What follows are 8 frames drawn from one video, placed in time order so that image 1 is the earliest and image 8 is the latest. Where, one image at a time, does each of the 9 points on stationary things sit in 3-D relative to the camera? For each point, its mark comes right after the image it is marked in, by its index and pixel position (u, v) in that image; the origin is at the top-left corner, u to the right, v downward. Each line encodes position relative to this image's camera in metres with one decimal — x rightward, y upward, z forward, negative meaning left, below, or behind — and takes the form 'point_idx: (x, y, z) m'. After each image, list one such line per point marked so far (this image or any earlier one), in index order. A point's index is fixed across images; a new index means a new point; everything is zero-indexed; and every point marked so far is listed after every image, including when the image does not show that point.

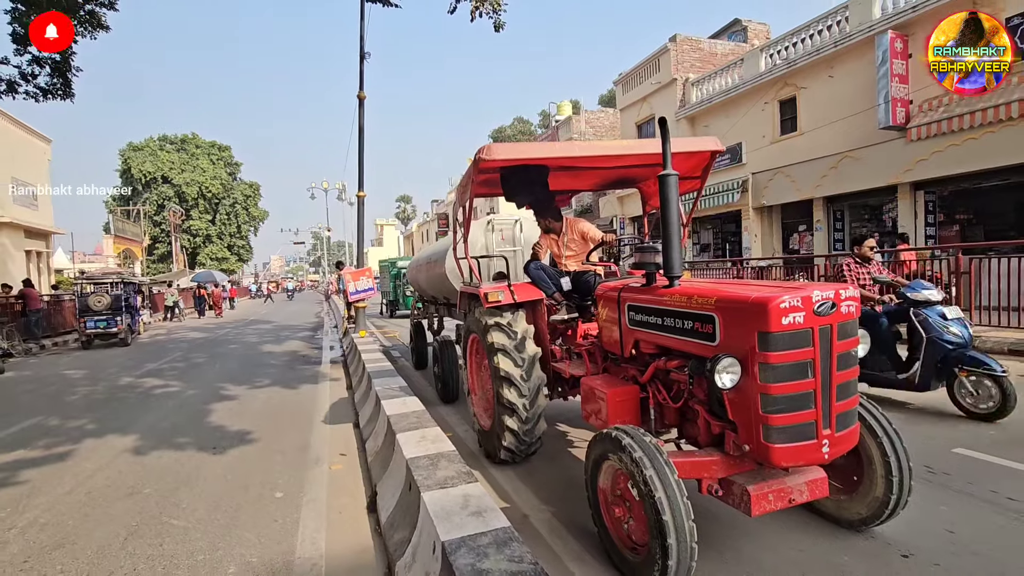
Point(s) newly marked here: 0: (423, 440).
0: (-0.7, -1.1, +3.8) m
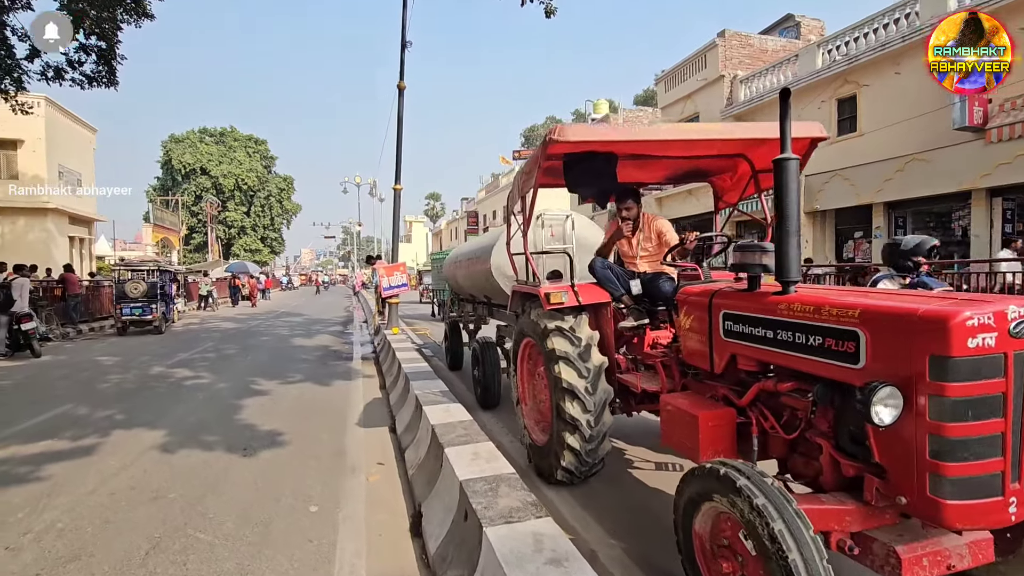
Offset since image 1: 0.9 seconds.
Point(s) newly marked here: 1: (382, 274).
0: (-0.2, -1.1, +3.3) m
1: (-3.0, +0.3, +11.7) m
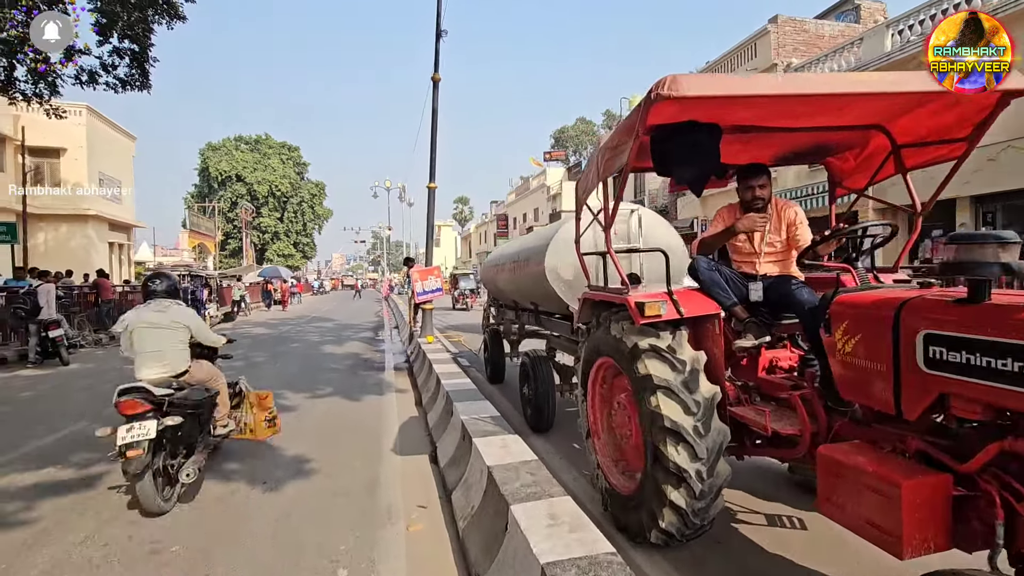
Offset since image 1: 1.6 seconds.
0: (+0.2, -1.2, +2.5) m
1: (-2.1, +0.2, +11.0) m
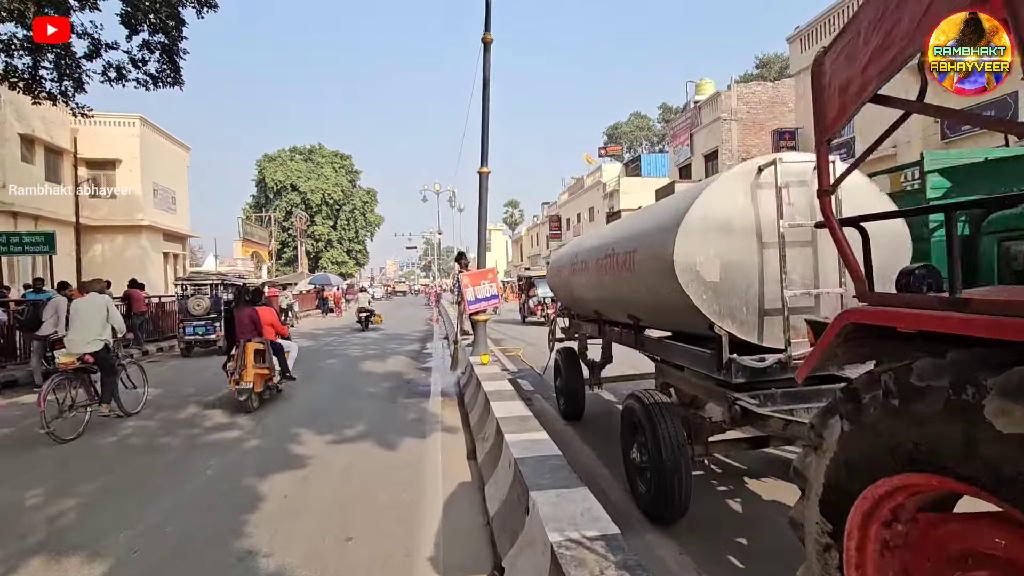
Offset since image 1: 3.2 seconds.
0: (+0.6, -1.2, +0.4) m
1: (-0.8, +0.1, +9.1) m
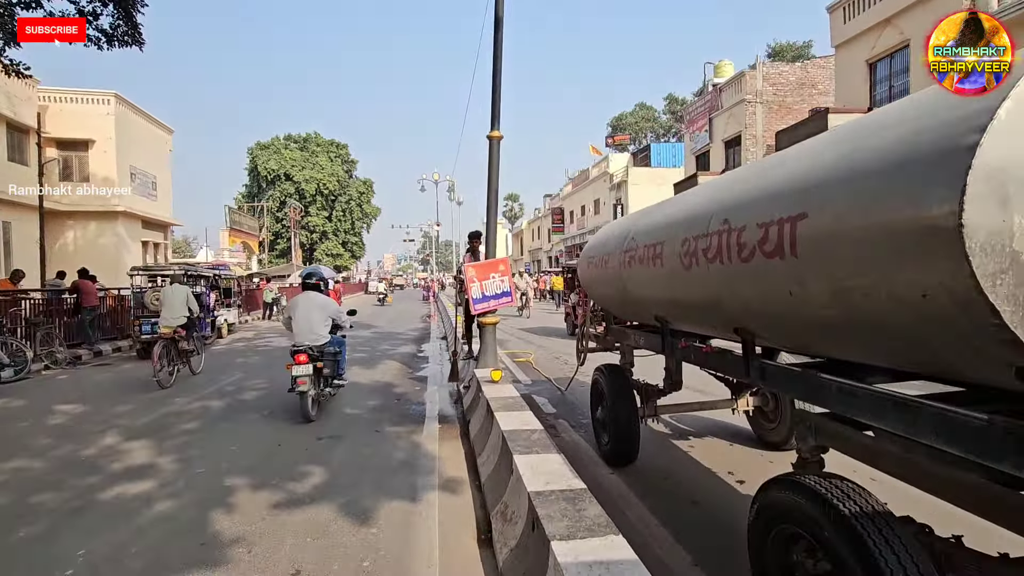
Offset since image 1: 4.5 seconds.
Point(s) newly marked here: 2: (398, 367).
0: (+0.9, -1.2, -1.4) m
1: (-0.6, +0.1, +7.2) m
2: (-2.3, -1.6, +10.4) m
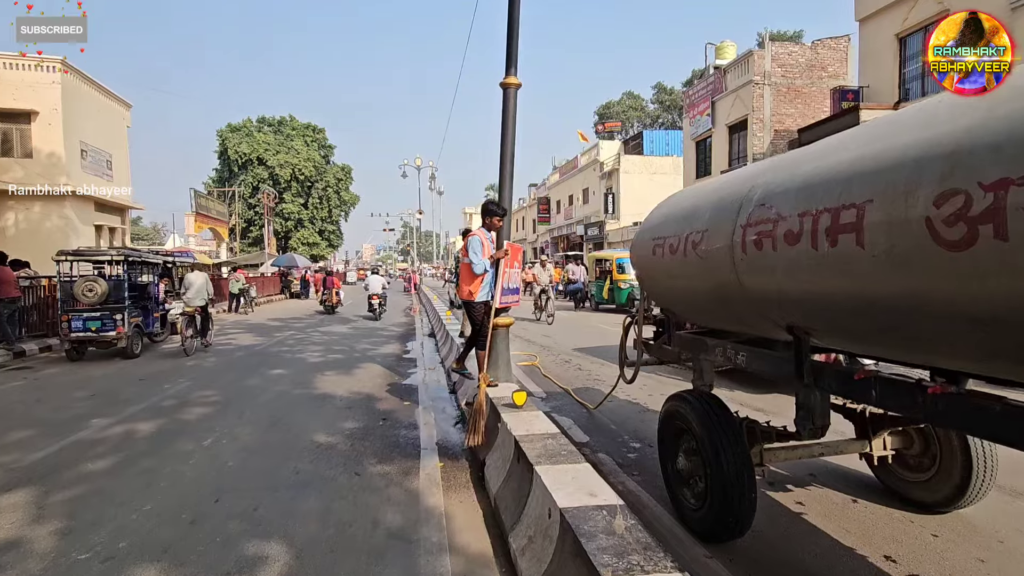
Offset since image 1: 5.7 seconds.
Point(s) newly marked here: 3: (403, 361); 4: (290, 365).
0: (+1.4, -1.3, -2.9) m
1: (-0.4, +0.2, +5.6) m
2: (-2.2, -1.4, +8.8) m
3: (-2.1, -1.4, +10.0) m
4: (-4.1, -1.4, +9.5) m
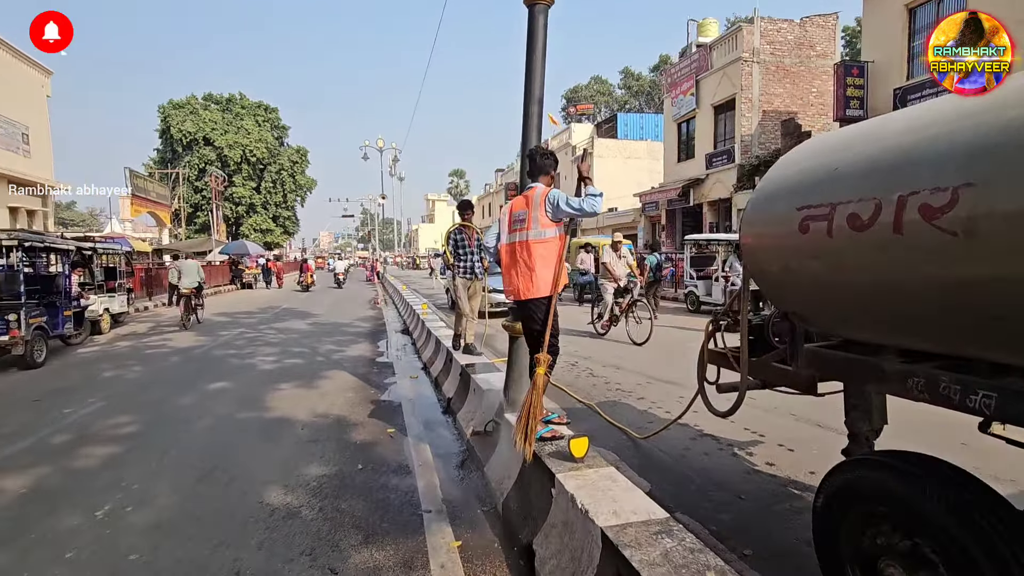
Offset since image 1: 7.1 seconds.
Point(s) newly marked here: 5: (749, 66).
0: (+2.3, -1.4, -4.3) m
1: (-0.1, +0.3, +4.1) m
2: (-2.2, -1.3, +7.1) m
3: (-2.2, -1.3, +8.4) m
4: (-4.1, -1.3, +7.7) m
5: (+9.0, +8.4, +19.4) m
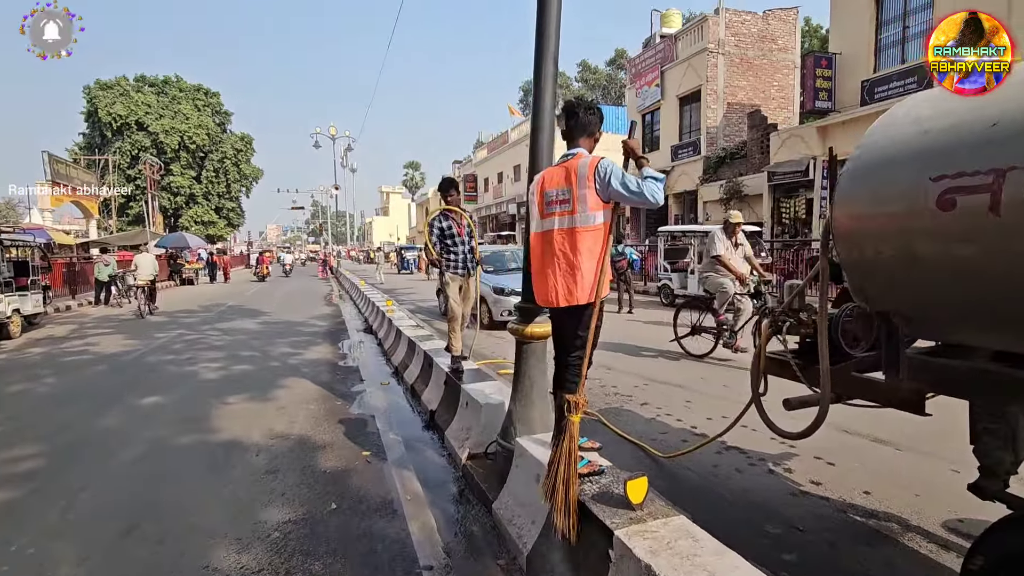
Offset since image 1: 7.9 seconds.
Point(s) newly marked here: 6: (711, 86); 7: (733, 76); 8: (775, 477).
0: (+3.1, -1.5, -4.7) m
1: (-0.1, +0.3, +3.4) m
2: (-2.4, -1.3, +6.2) m
3: (-2.5, -1.2, +7.4) m
4: (-4.3, -1.3, +6.6) m
5: (+7.6, +8.7, +19.3) m
6: (+7.5, +7.6, +19.3) m
7: (+8.4, +8.1, +19.5) m
8: (+2.0, -1.4, +3.8) m
